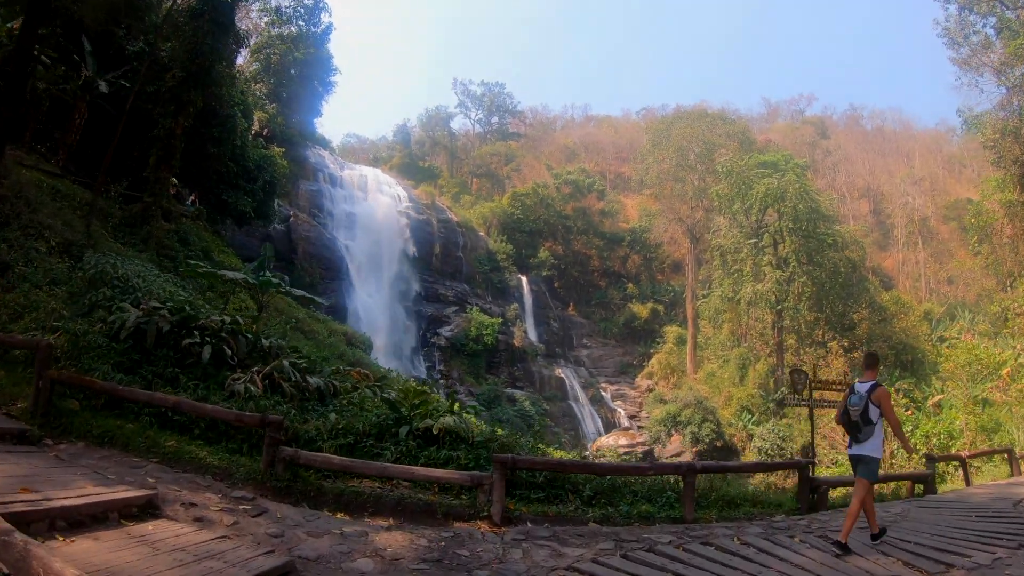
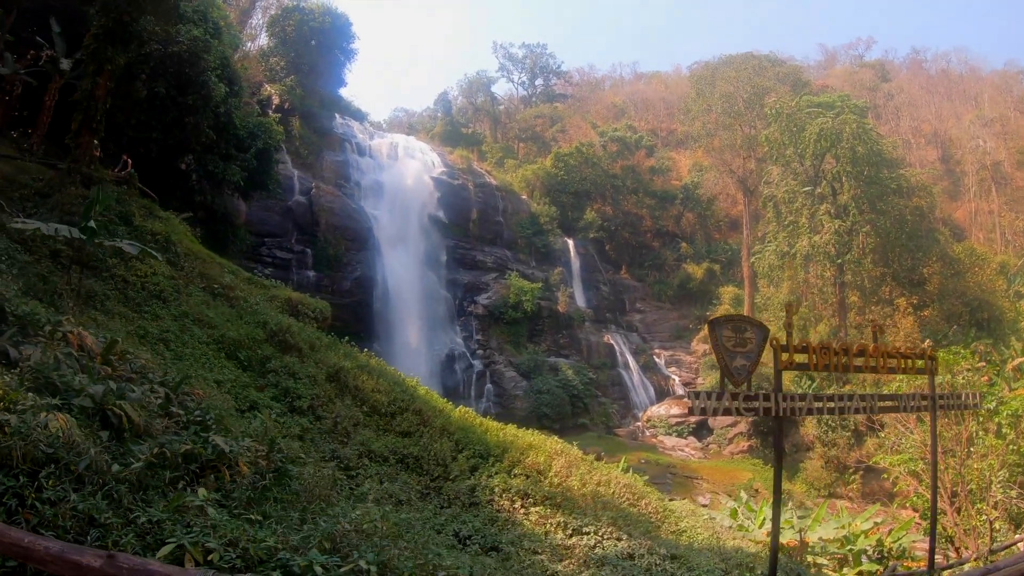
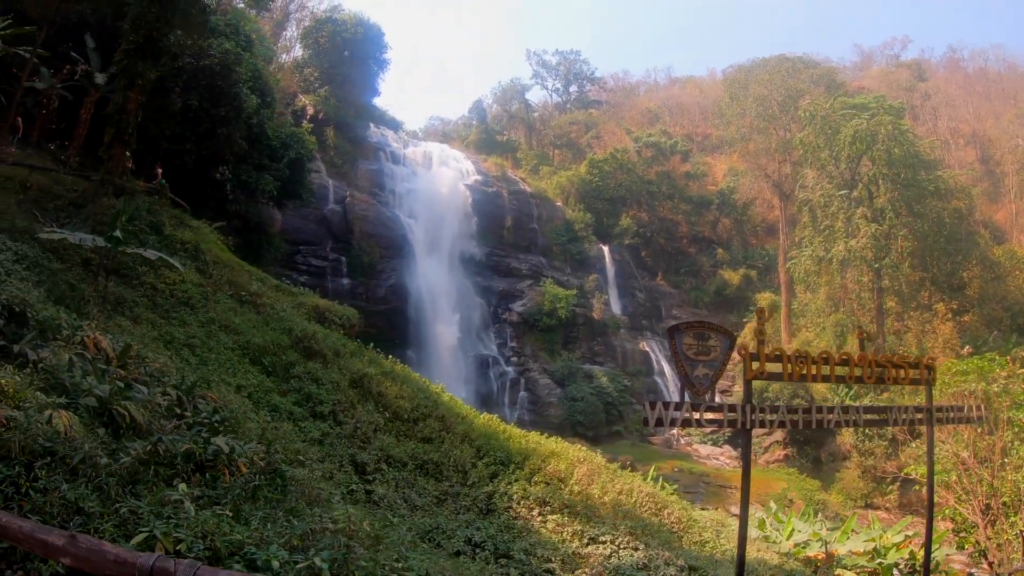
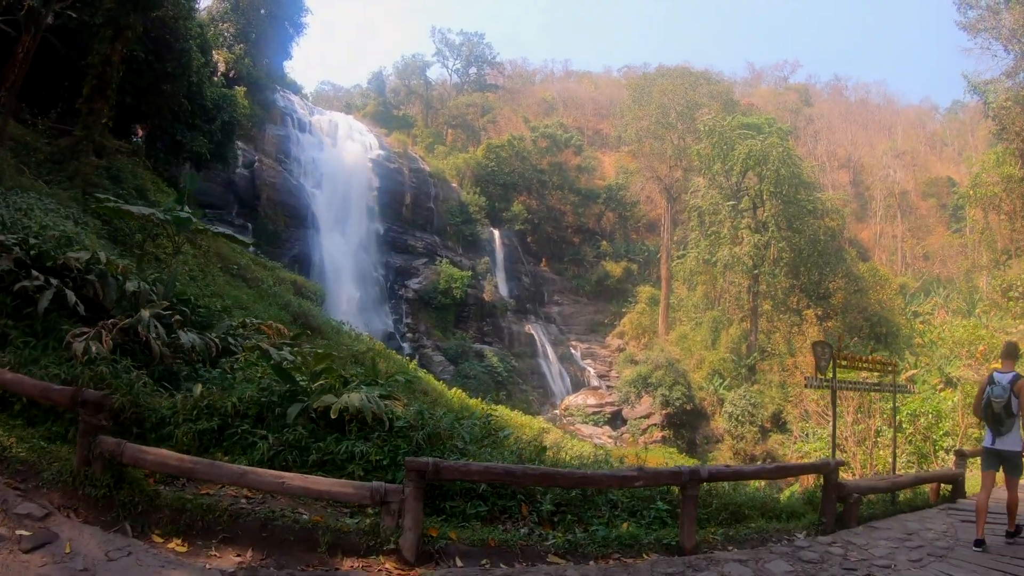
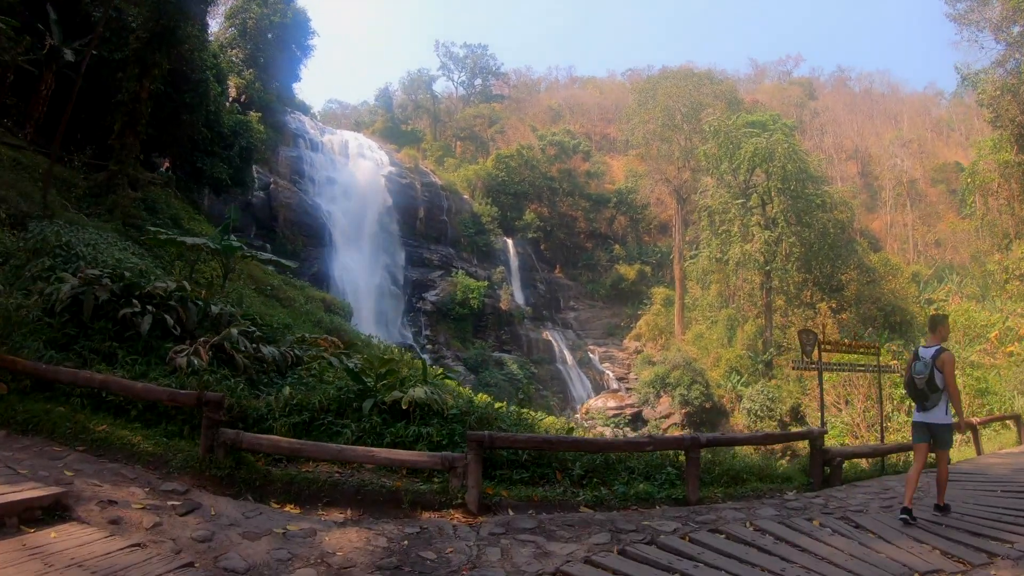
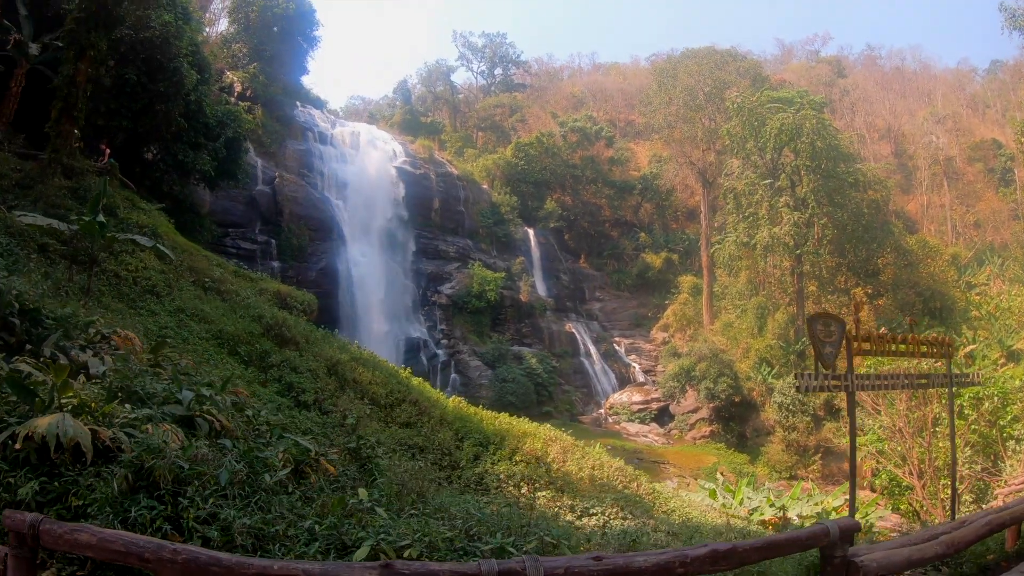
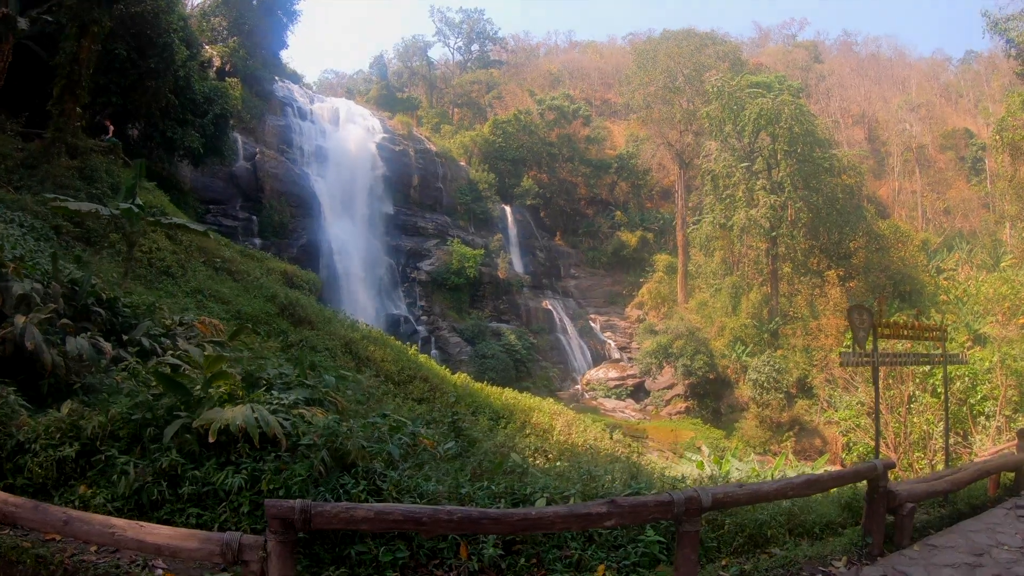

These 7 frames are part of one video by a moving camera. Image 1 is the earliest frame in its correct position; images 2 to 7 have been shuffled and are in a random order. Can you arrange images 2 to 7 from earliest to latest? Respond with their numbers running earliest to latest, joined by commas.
5, 4, 7, 6, 2, 3
